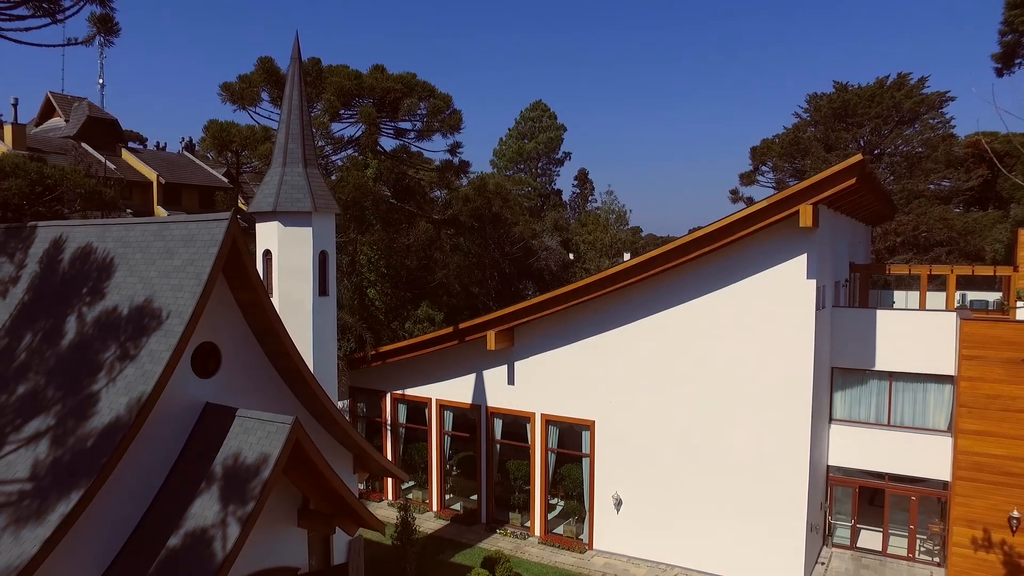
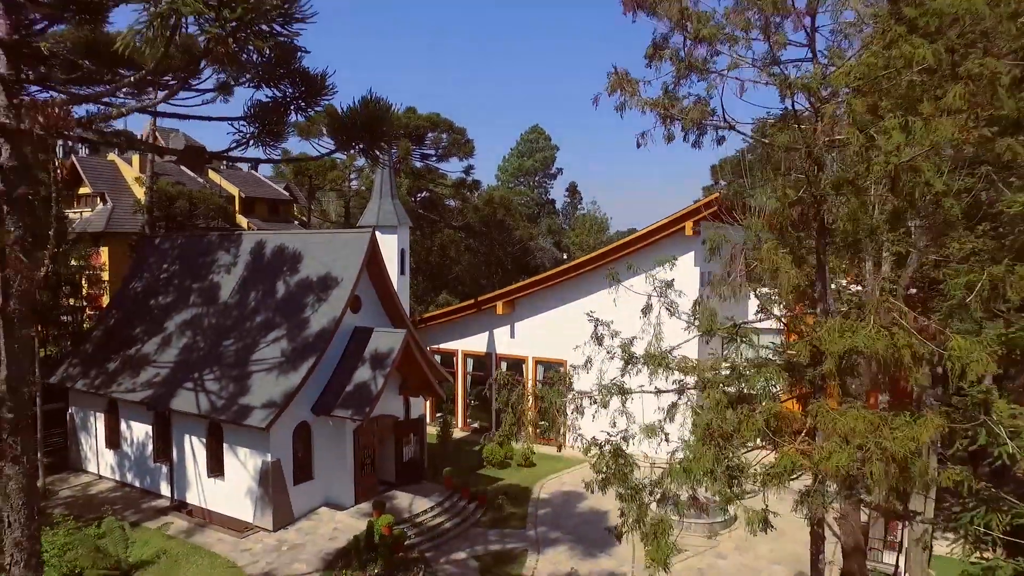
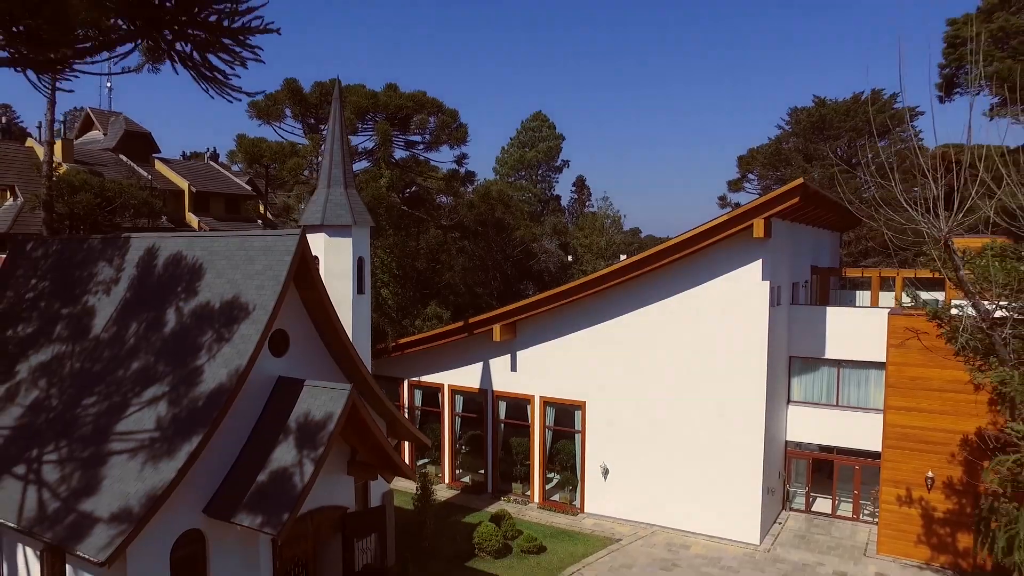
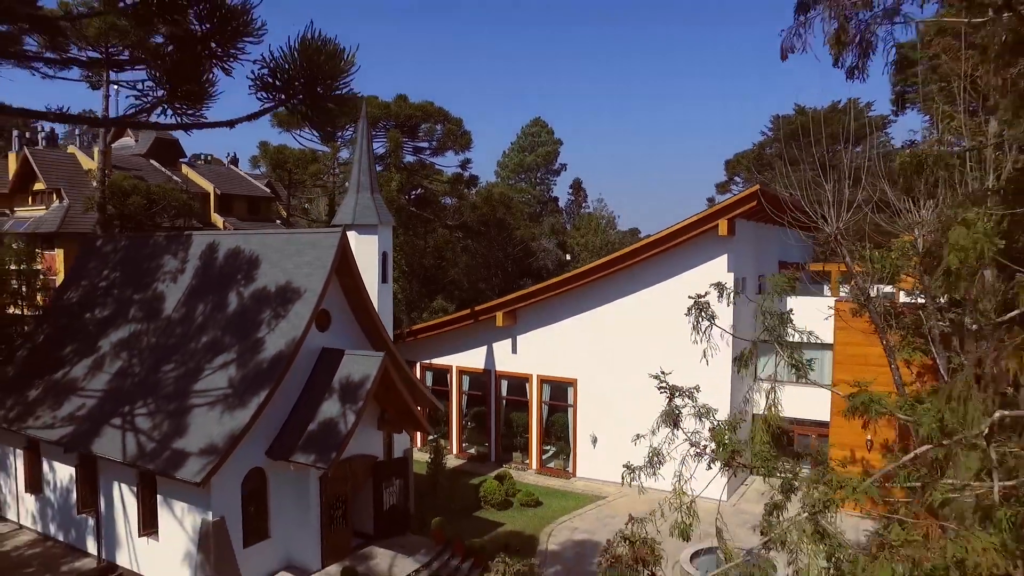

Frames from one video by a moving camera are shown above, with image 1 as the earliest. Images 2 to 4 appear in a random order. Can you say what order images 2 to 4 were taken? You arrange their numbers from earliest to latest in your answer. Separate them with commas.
3, 4, 2
